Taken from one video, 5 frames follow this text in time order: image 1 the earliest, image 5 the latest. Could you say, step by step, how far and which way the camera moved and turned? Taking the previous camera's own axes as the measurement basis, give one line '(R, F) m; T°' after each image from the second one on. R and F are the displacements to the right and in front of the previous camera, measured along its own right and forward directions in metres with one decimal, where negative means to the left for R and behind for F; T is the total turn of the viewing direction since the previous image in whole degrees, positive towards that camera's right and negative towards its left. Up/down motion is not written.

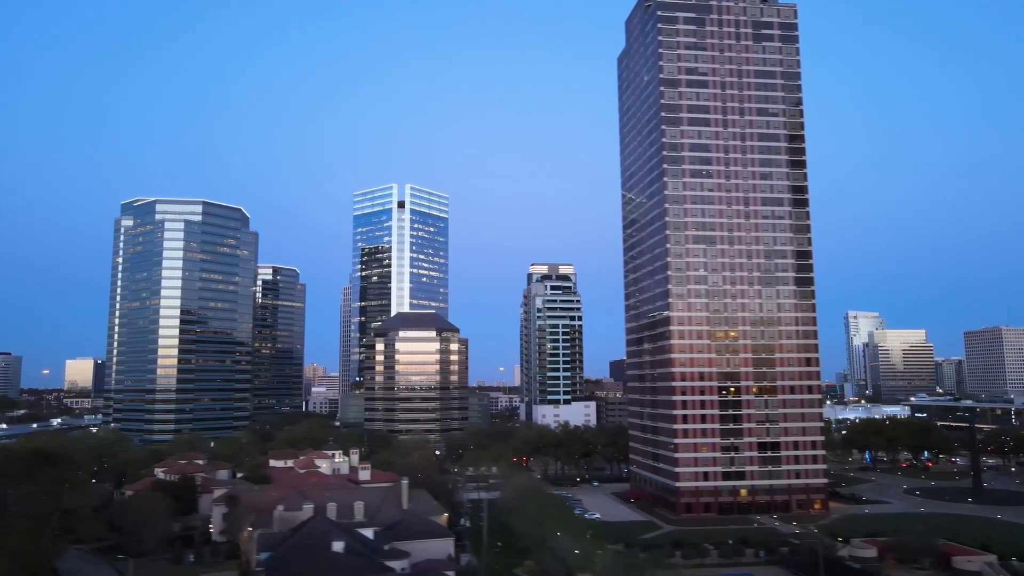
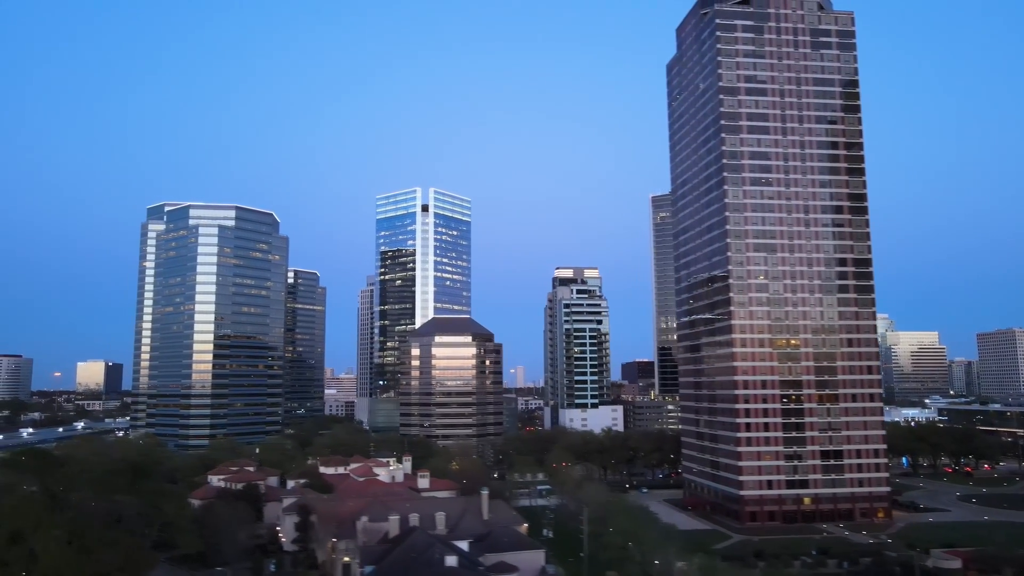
(-5.9, -0.1) m; 0°
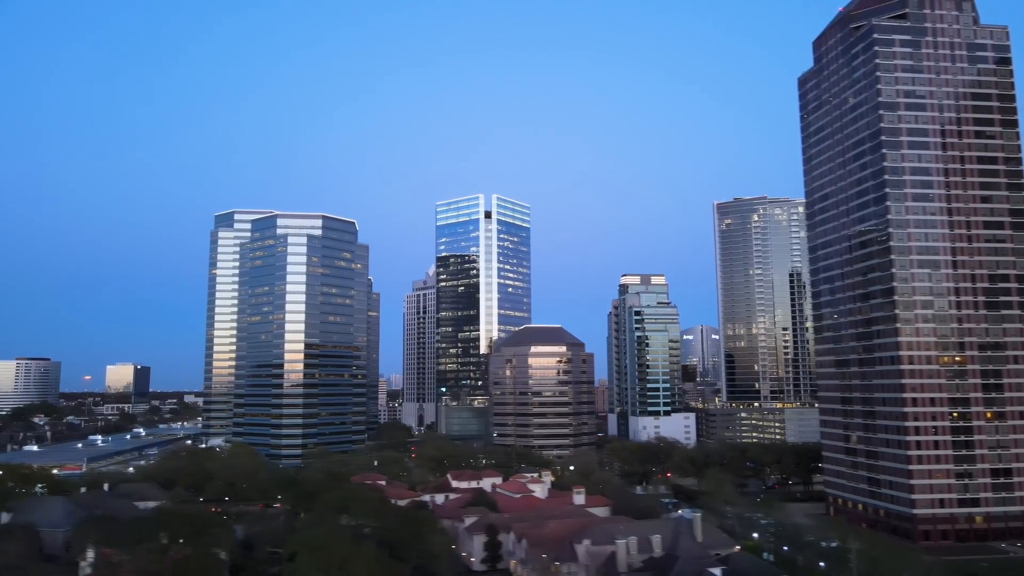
(-15.6, +0.1) m; 0°
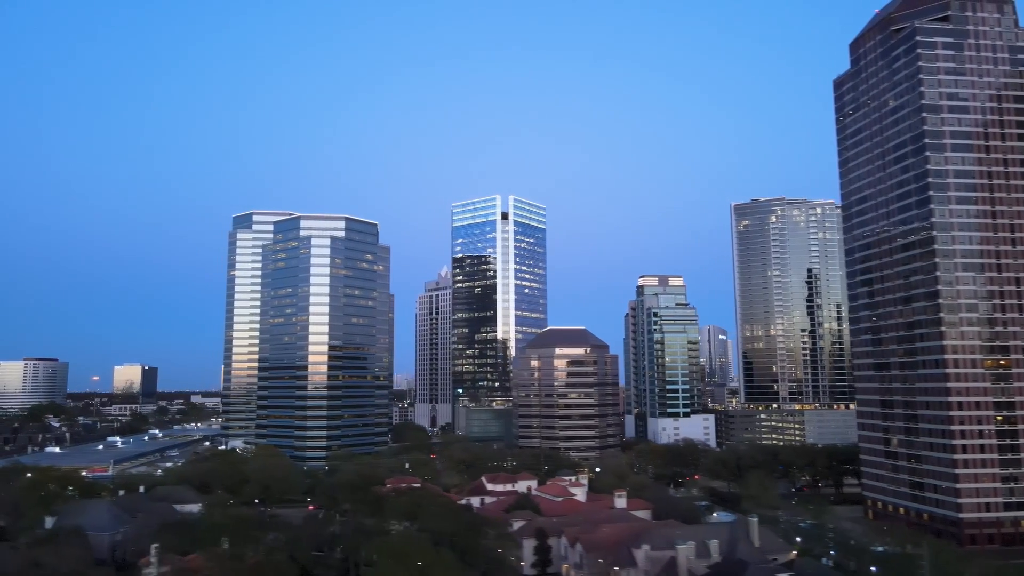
(-4.1, +0.1) m; 0°
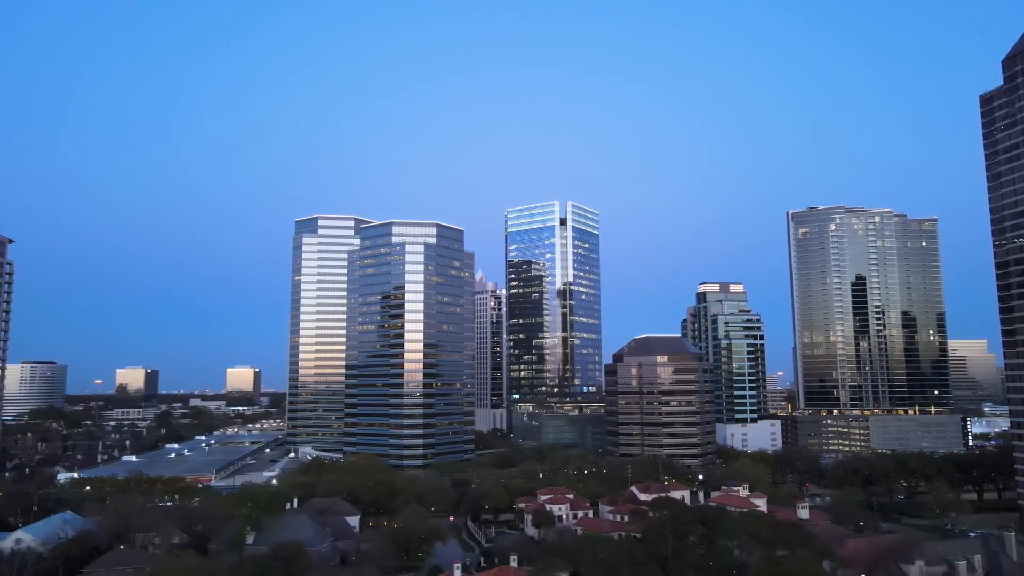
(-21.7, +0.3) m; +2°
